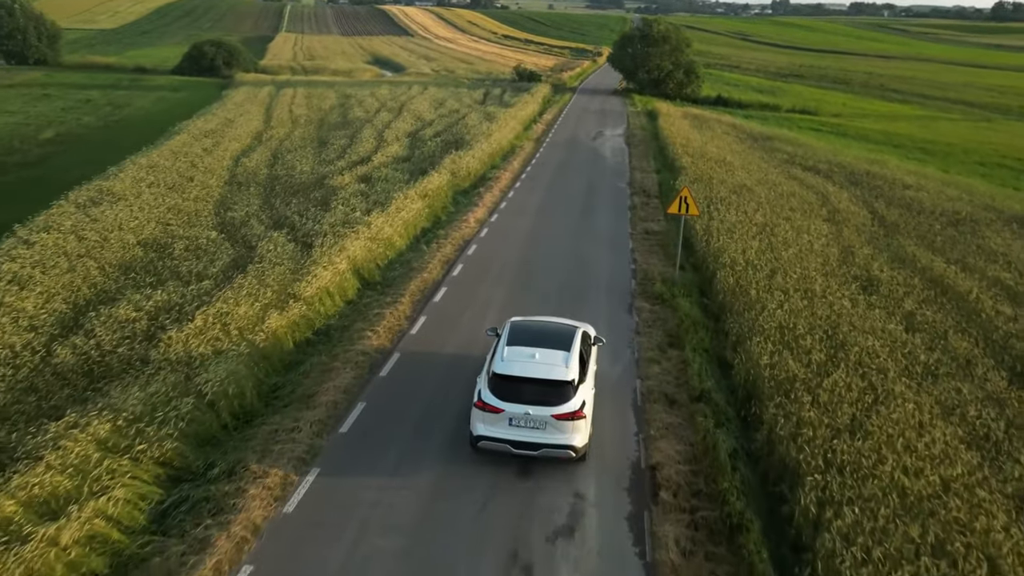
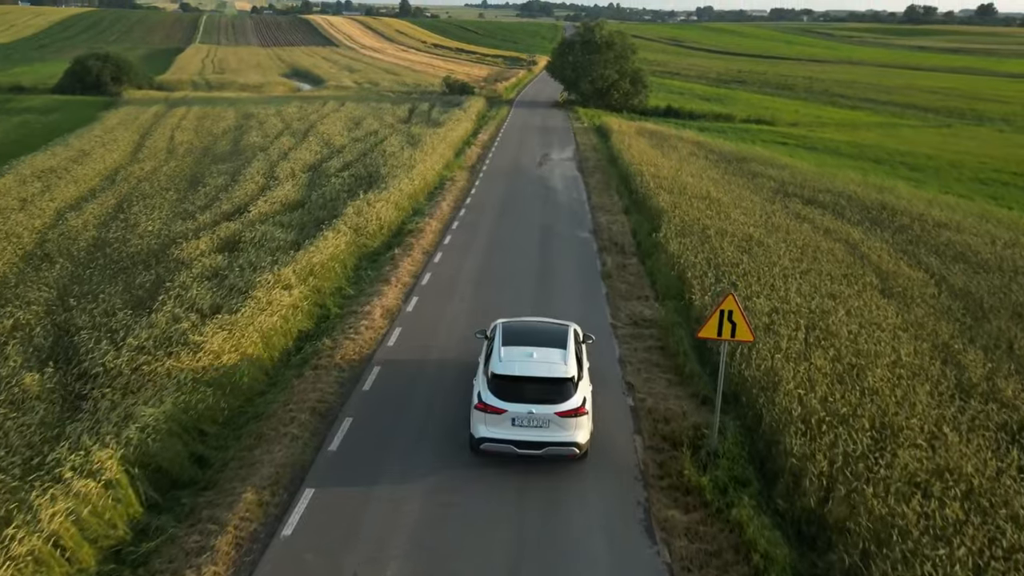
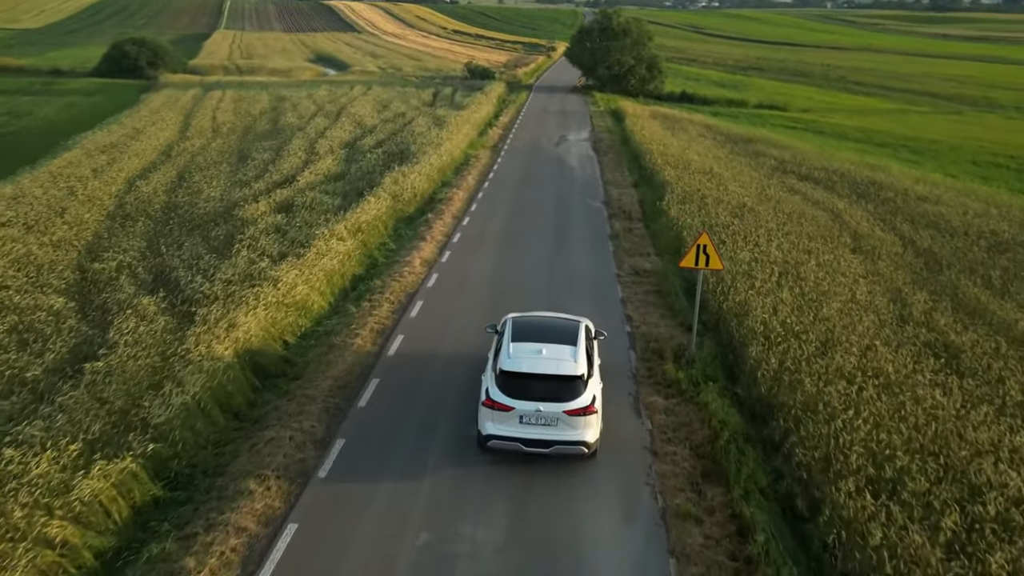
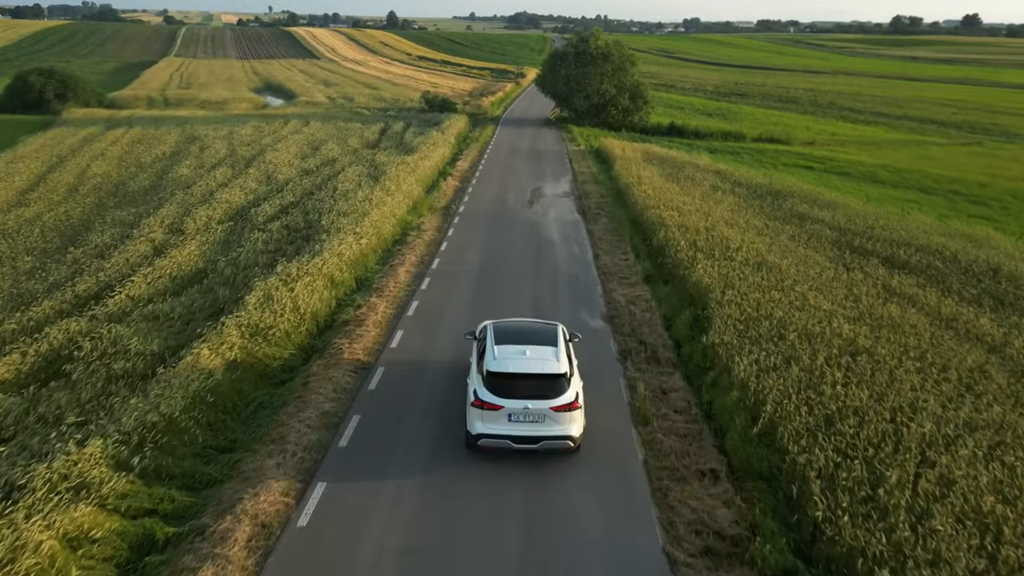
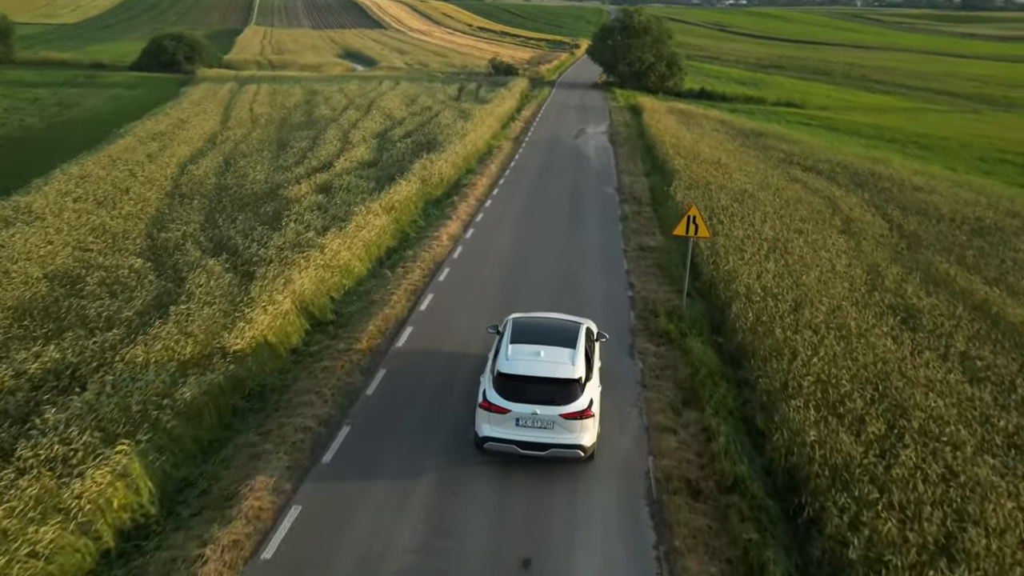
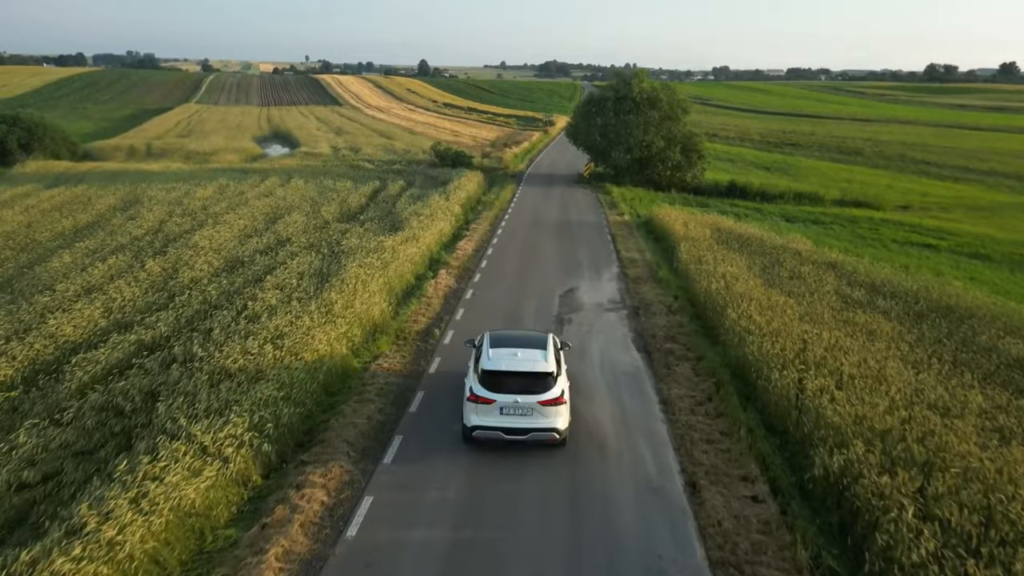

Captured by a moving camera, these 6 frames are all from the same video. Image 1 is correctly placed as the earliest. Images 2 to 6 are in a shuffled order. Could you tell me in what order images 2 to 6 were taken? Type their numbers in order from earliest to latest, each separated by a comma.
5, 3, 2, 4, 6
